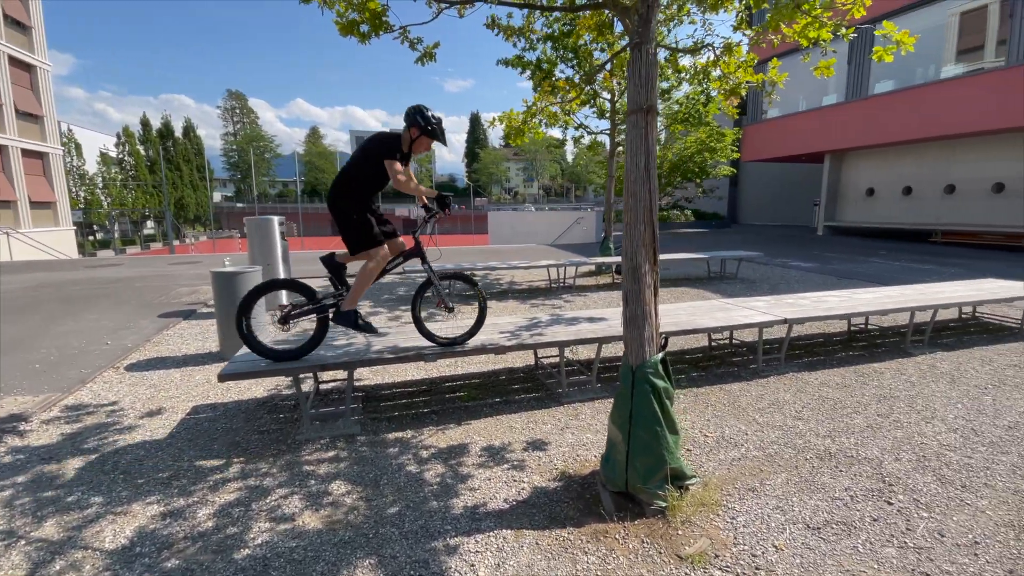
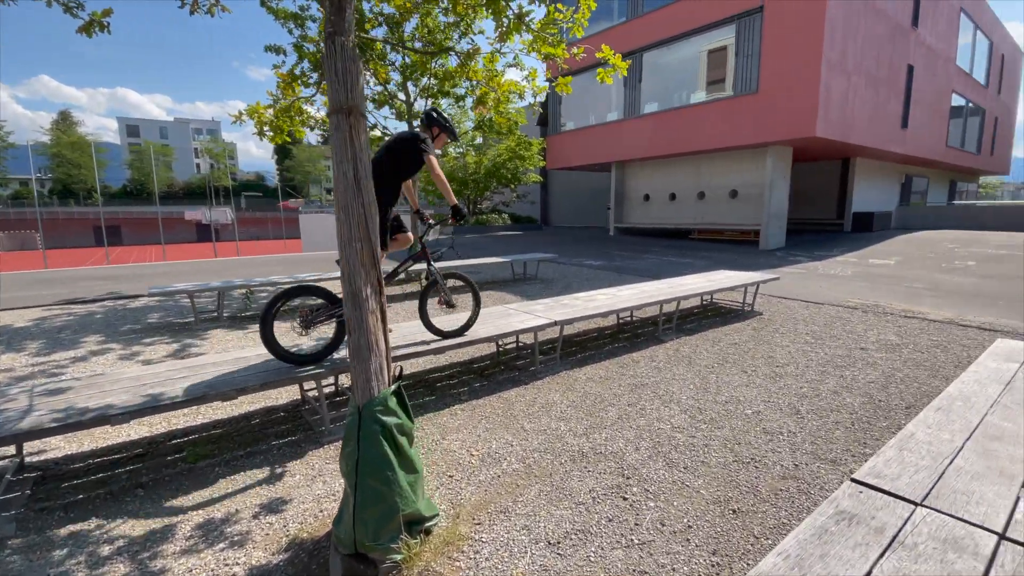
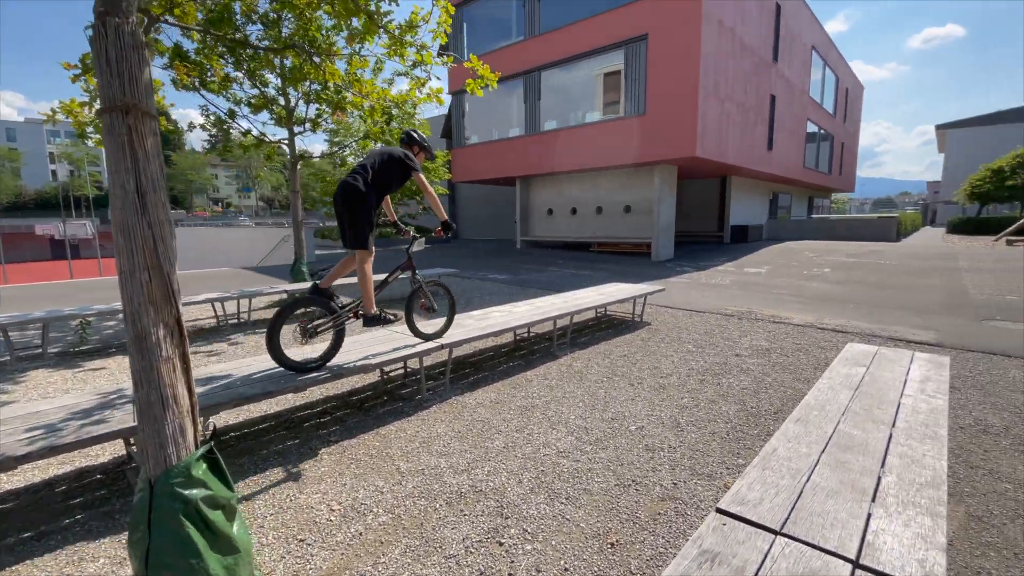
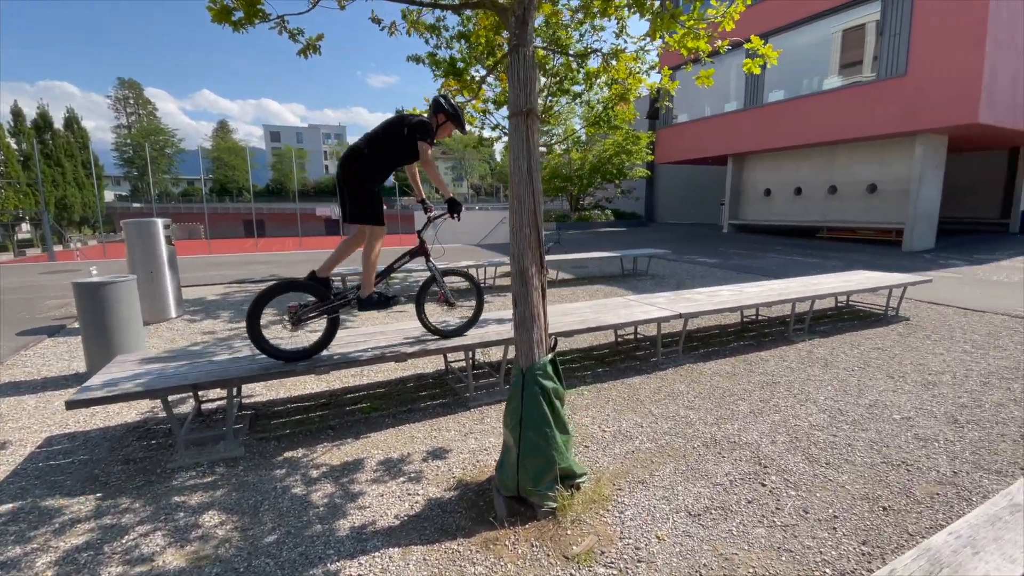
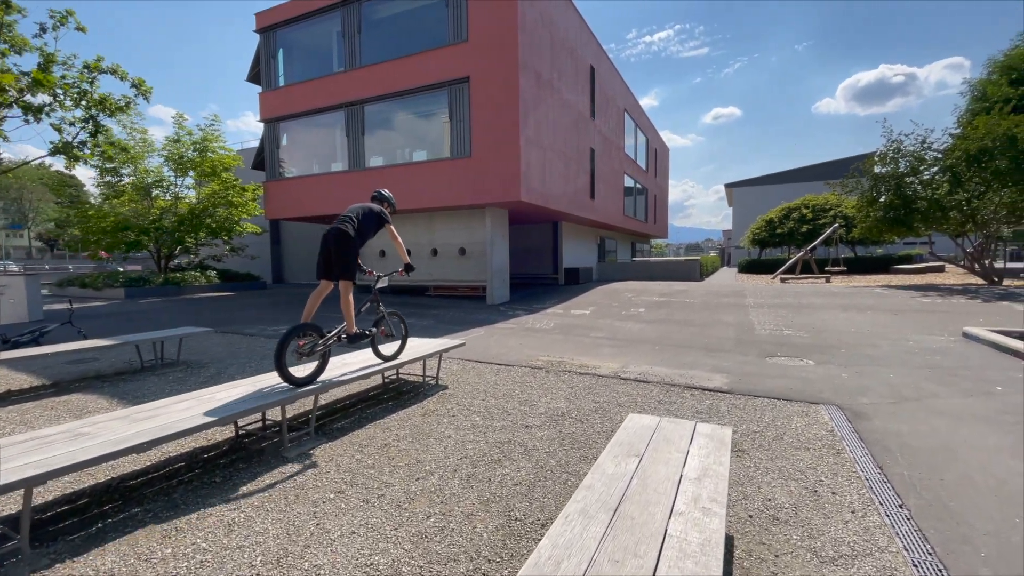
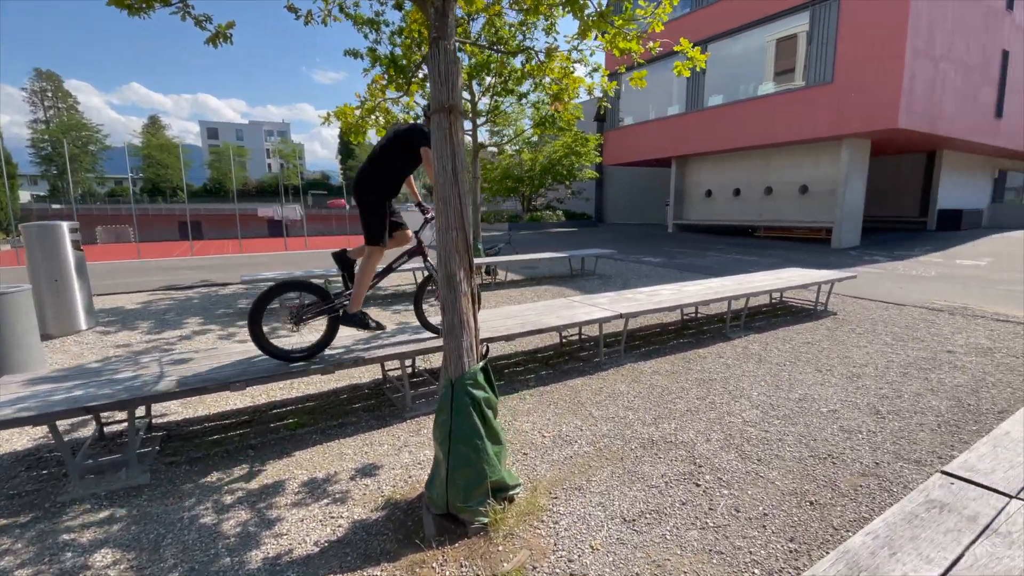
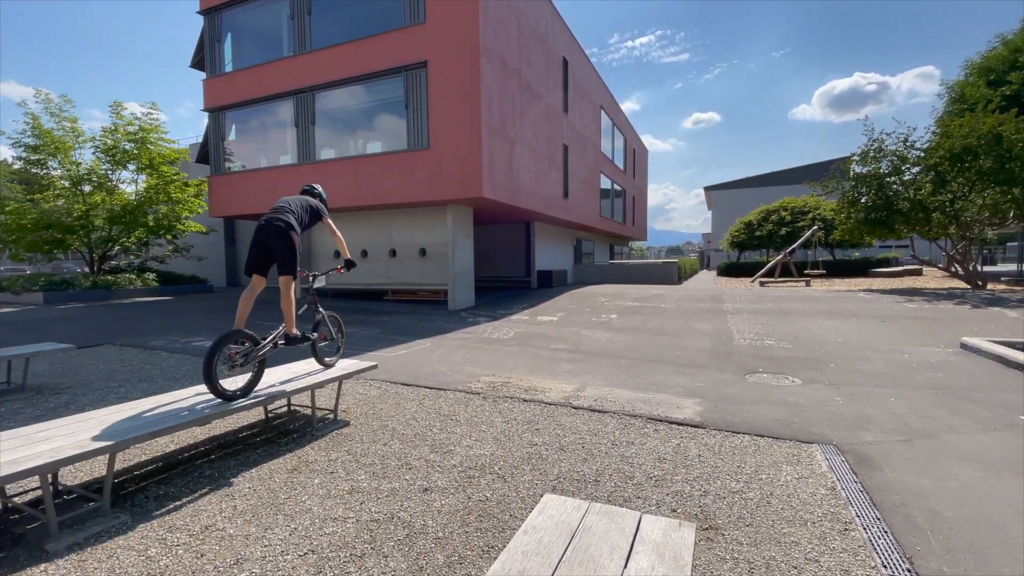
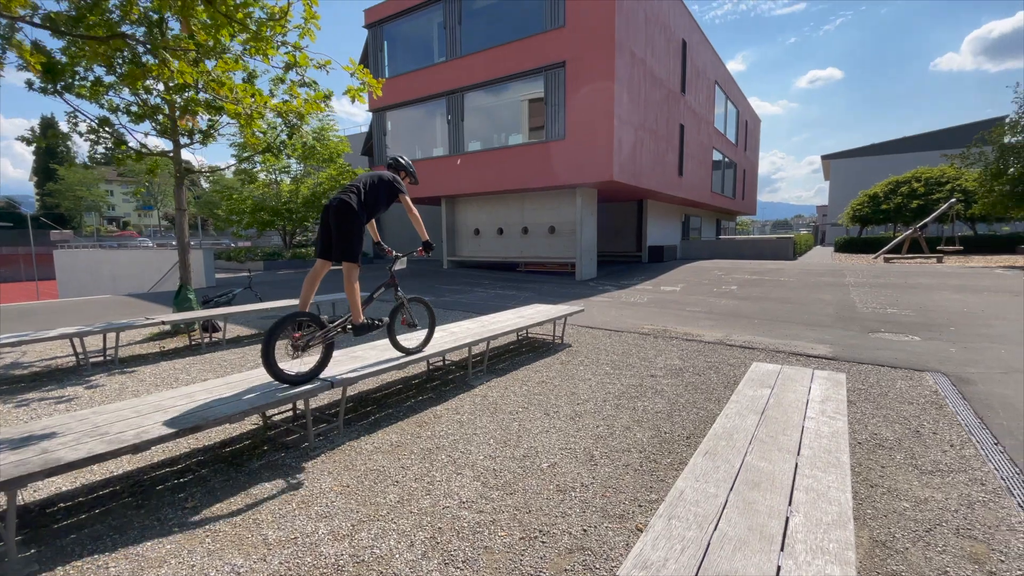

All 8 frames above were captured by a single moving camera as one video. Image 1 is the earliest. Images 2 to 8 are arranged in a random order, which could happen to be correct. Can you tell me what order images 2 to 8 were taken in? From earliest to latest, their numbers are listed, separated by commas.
4, 6, 2, 3, 8, 5, 7
